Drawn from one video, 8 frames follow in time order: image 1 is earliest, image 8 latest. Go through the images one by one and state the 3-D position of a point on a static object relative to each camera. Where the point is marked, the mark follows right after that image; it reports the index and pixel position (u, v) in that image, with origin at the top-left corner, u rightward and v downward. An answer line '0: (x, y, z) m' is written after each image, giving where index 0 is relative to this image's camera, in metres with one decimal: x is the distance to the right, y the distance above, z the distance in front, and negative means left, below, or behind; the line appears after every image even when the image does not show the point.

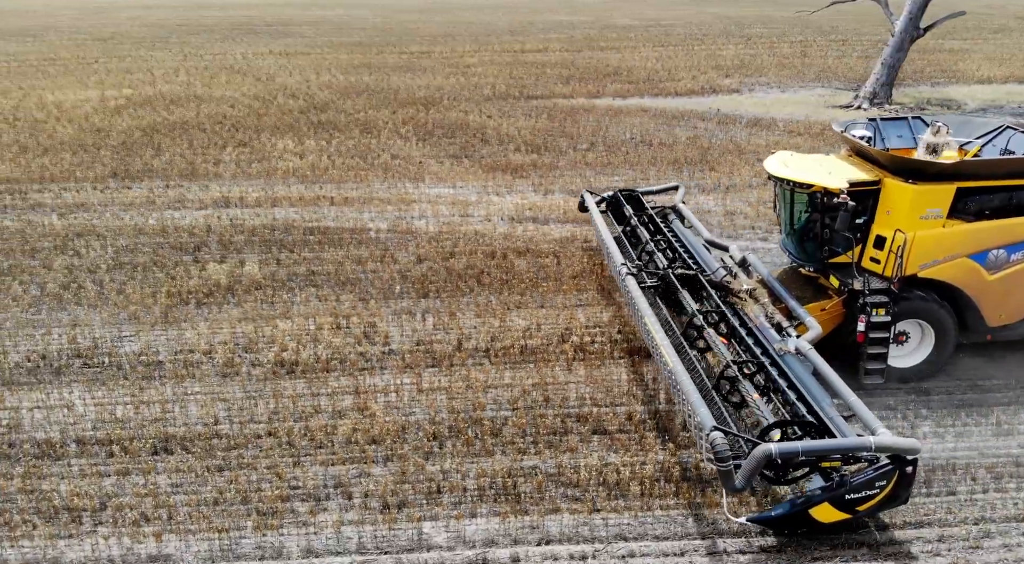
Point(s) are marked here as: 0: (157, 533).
0: (-2.5, -1.9, +7.1) m
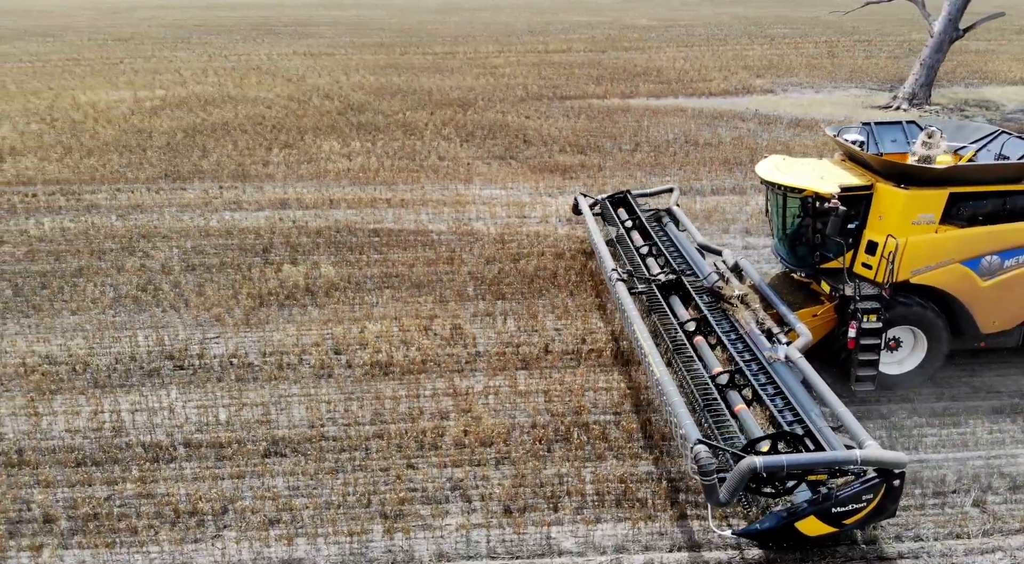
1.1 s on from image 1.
0: (-1.6, -1.9, +7.1) m
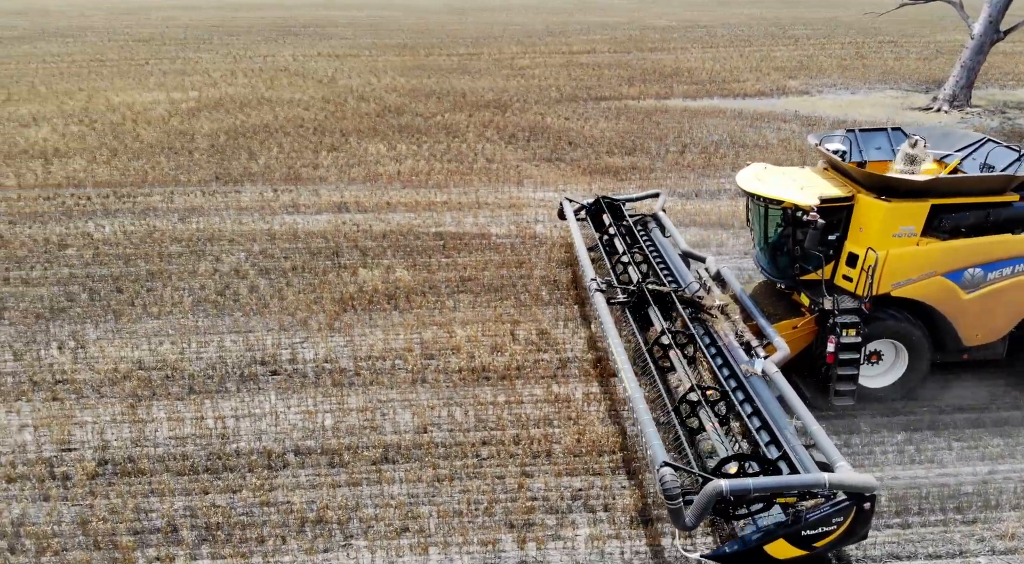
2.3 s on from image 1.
0: (-0.6, -1.9, +7.0) m
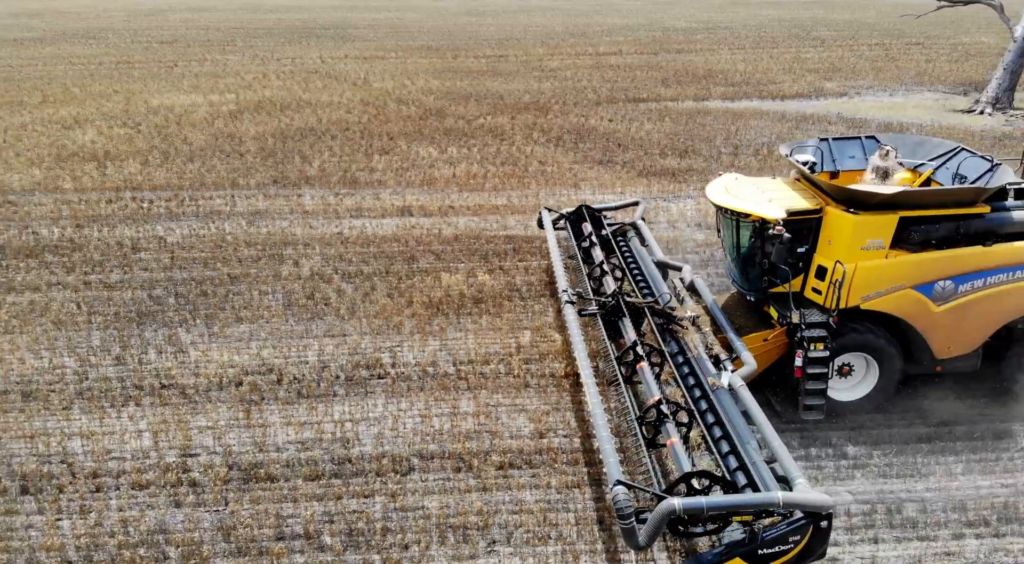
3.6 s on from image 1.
0: (+0.4, -2.0, +7.0) m
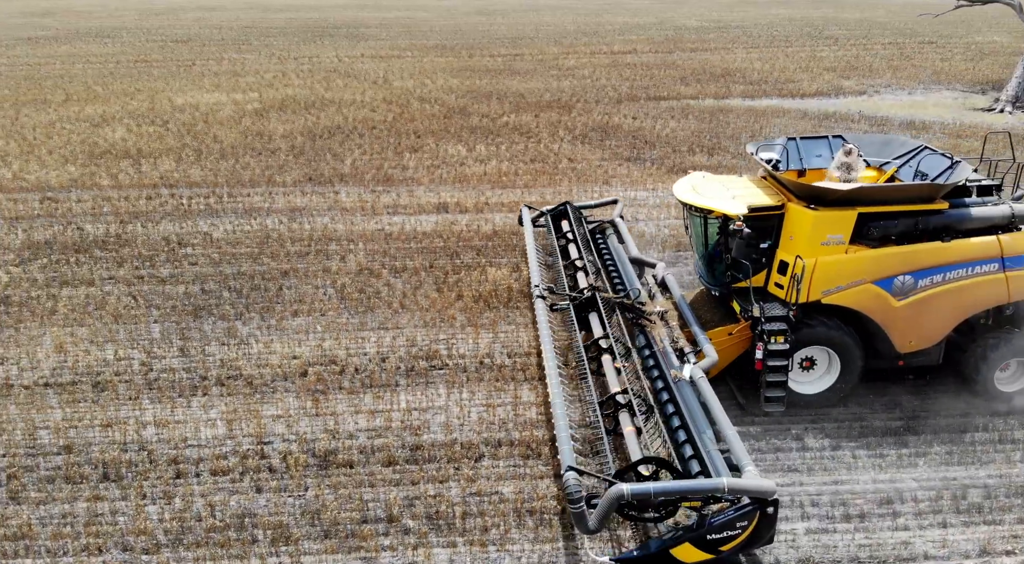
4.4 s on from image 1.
0: (+1.0, -1.9, +7.2) m
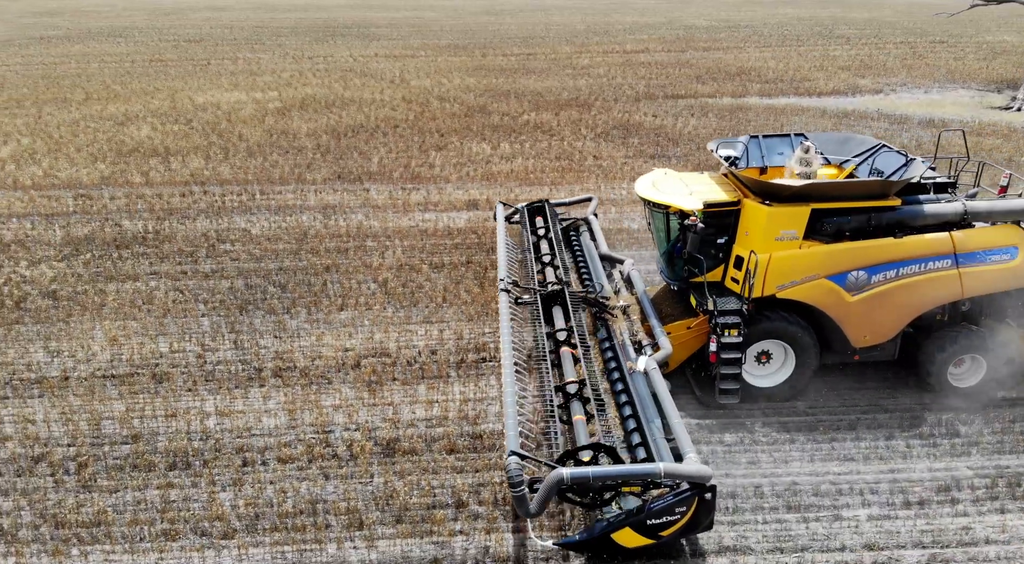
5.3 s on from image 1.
0: (+1.5, -1.9, +7.3) m
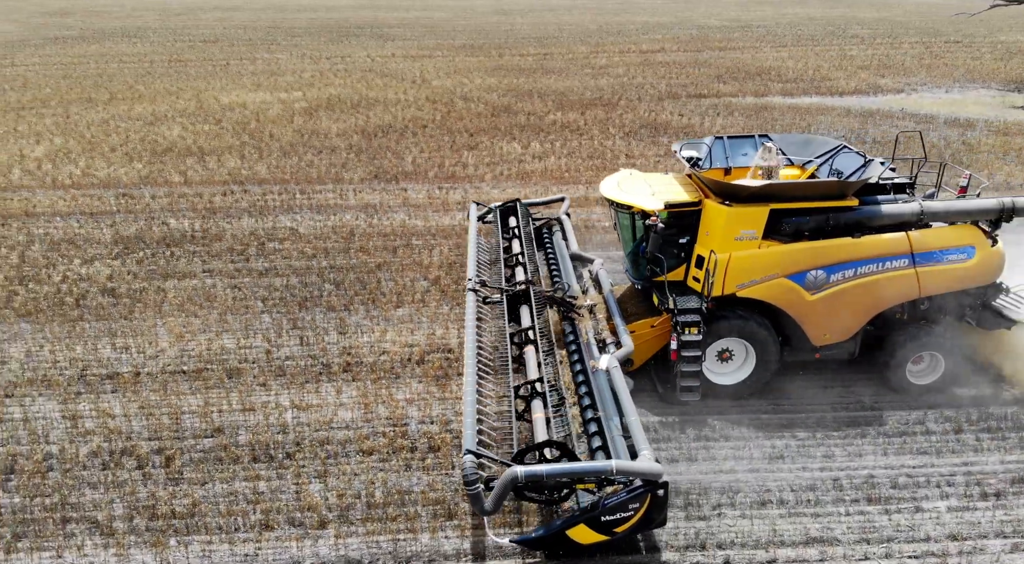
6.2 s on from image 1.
0: (+2.2, -1.8, +7.5) m
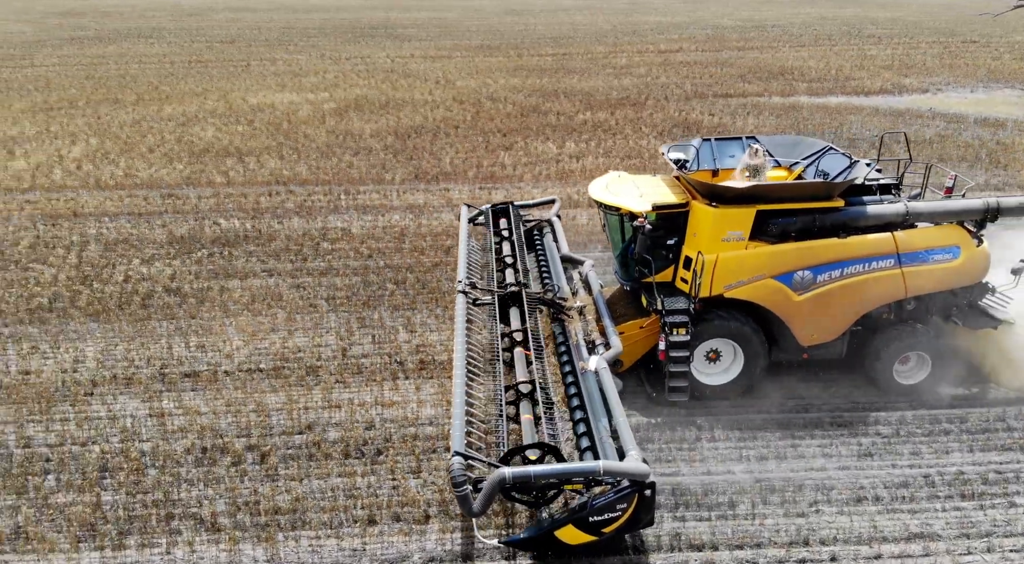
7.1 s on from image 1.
0: (+3.0, -1.8, +7.6) m
